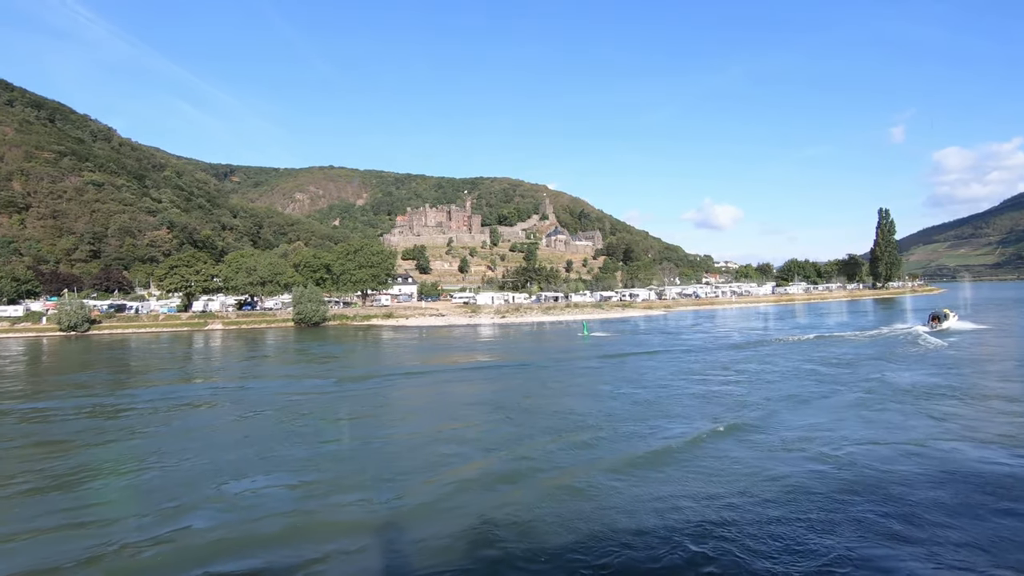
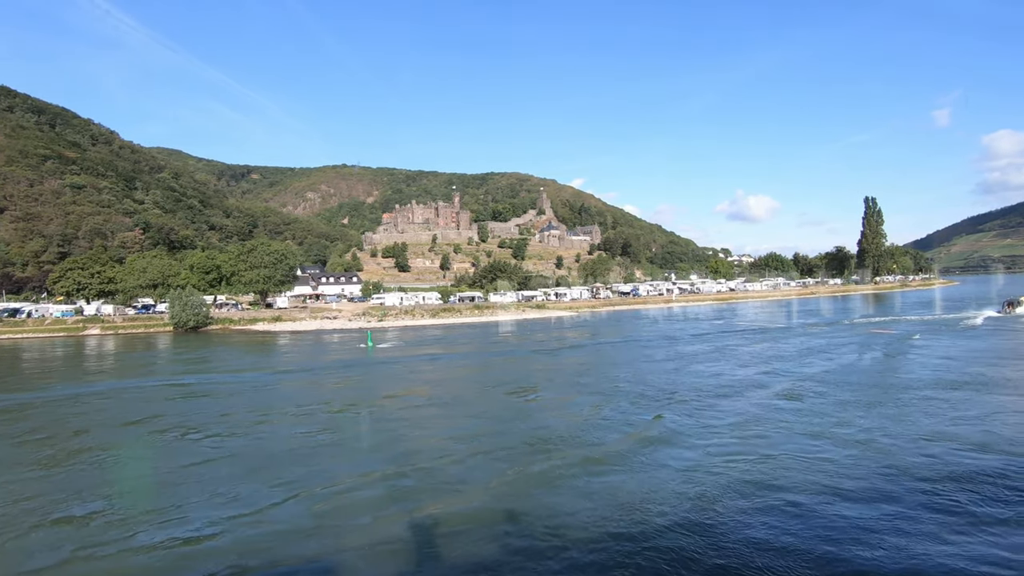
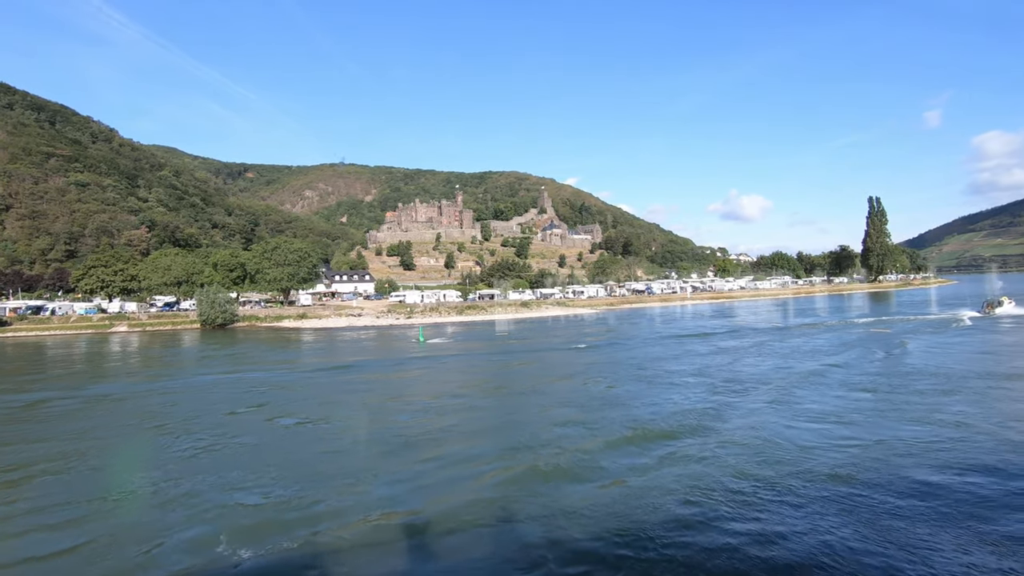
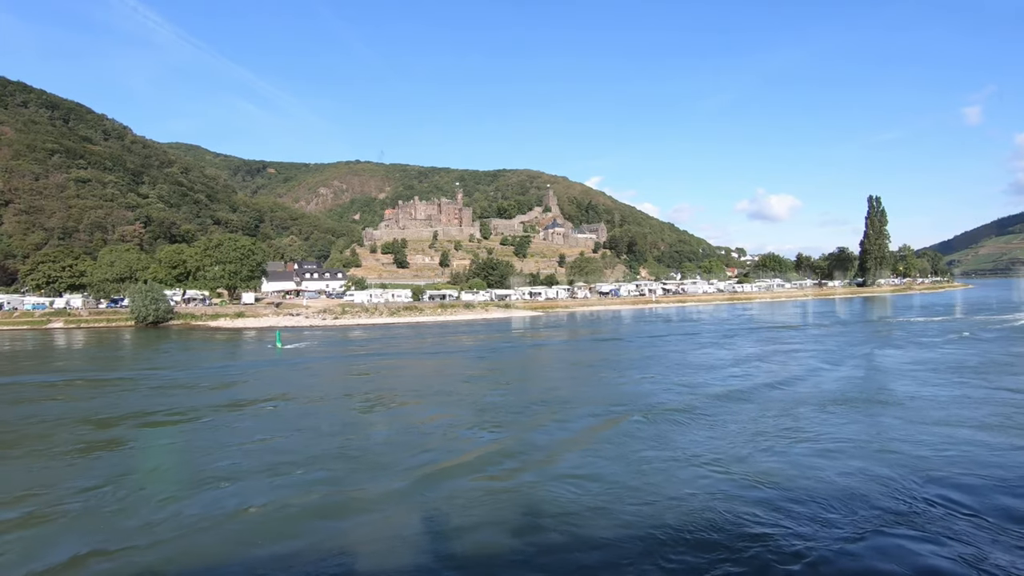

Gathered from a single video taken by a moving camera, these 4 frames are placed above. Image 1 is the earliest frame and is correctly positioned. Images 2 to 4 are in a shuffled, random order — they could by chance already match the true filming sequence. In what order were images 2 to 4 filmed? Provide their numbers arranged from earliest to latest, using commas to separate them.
3, 2, 4
